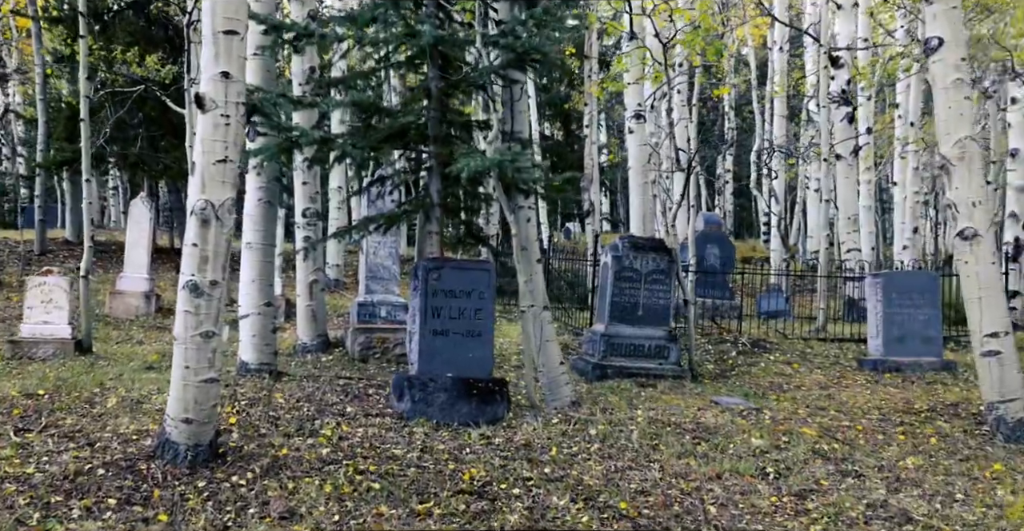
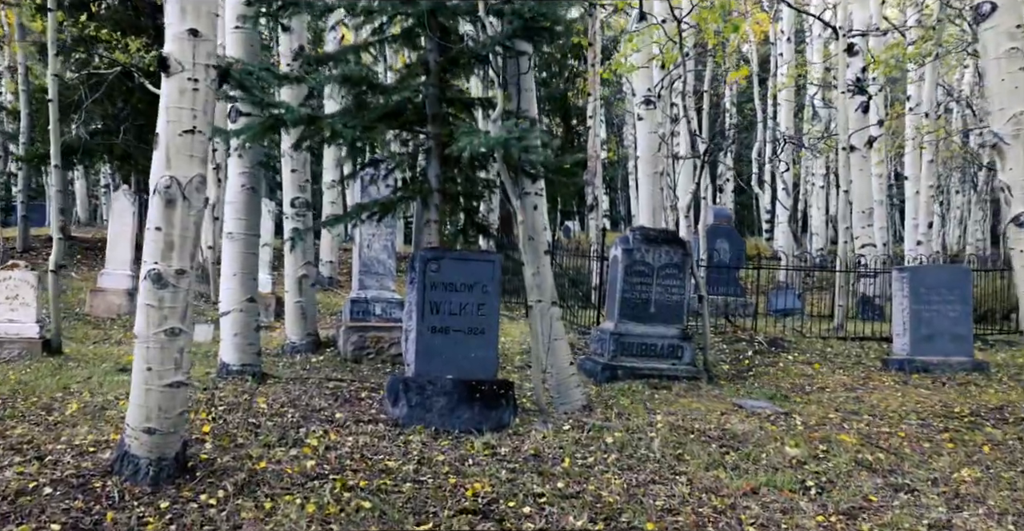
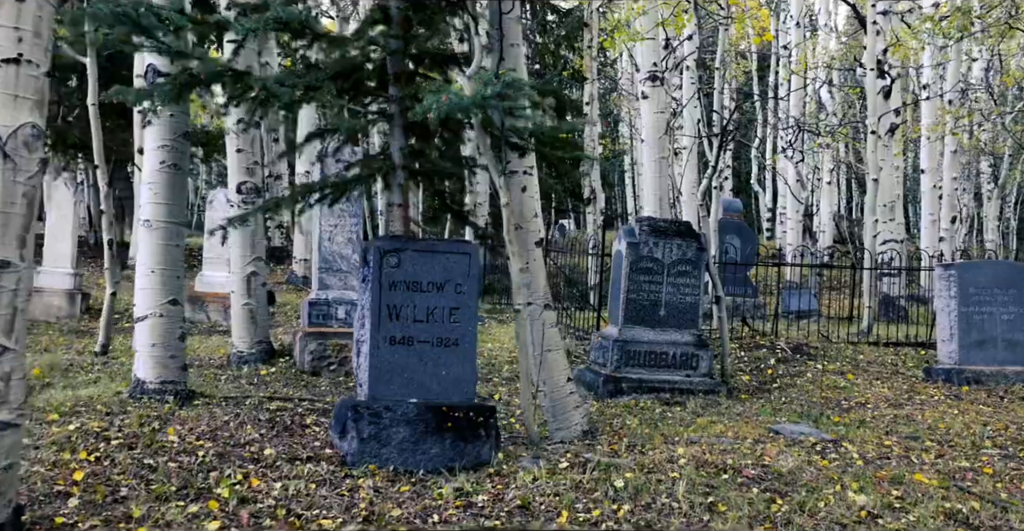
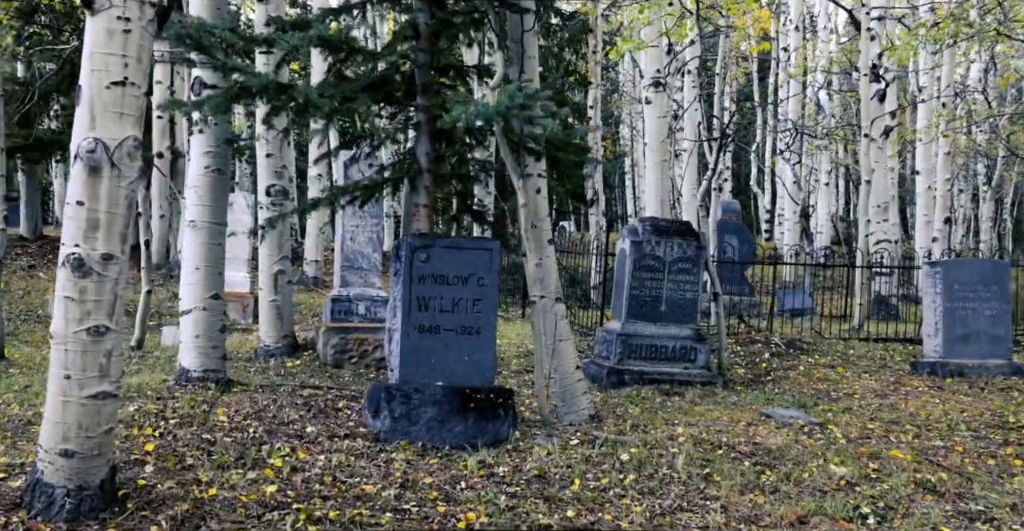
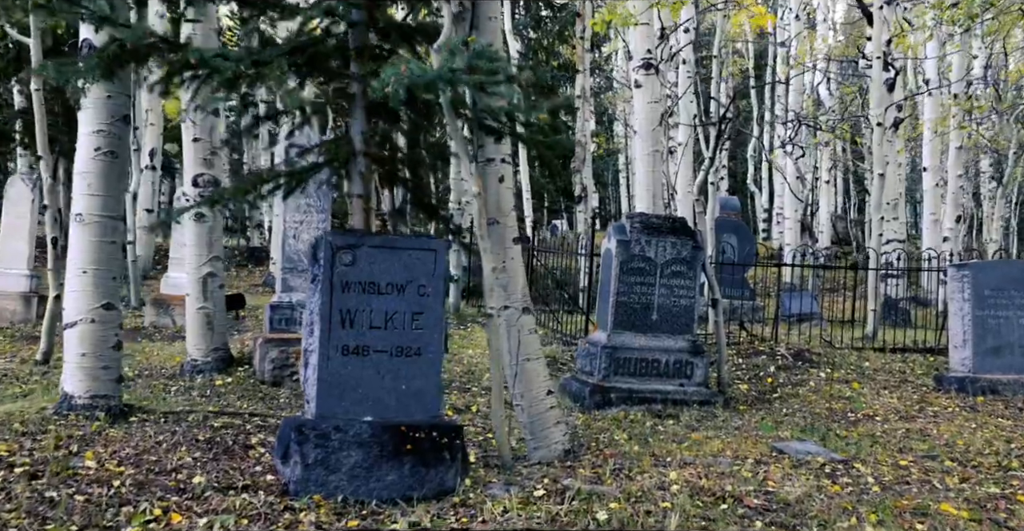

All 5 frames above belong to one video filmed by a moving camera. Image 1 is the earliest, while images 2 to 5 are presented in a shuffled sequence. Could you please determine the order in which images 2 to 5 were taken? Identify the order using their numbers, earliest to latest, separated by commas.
2, 4, 3, 5
